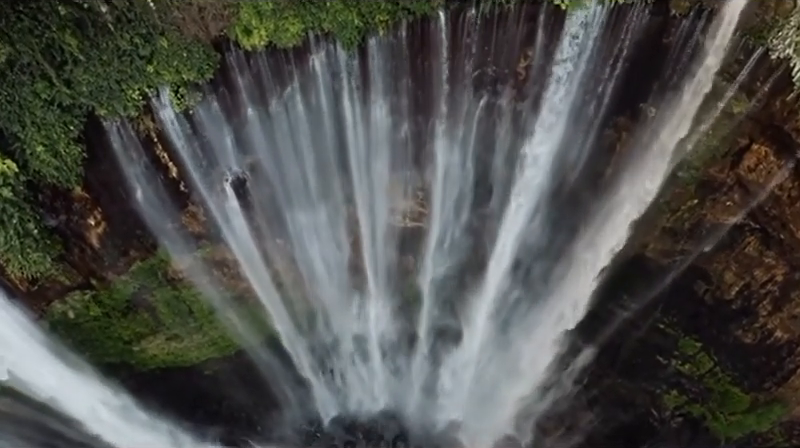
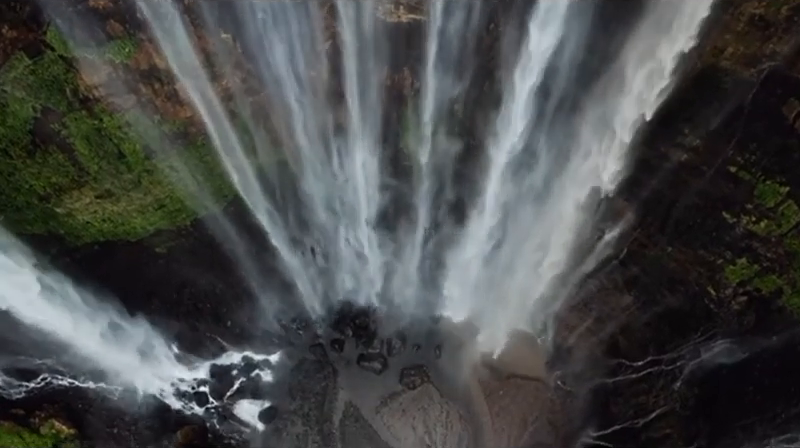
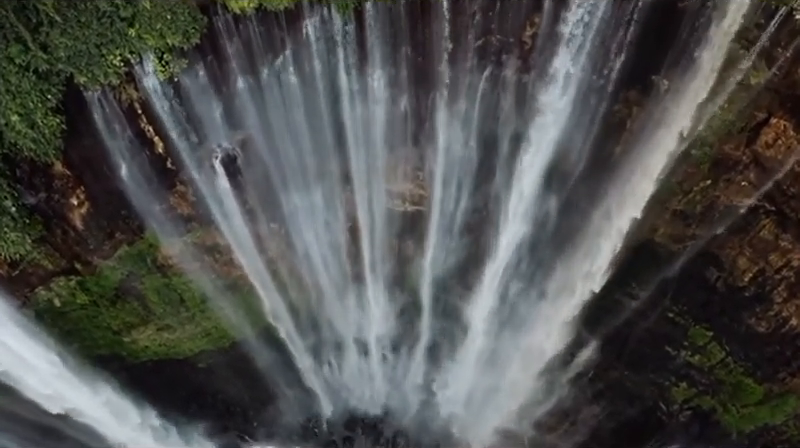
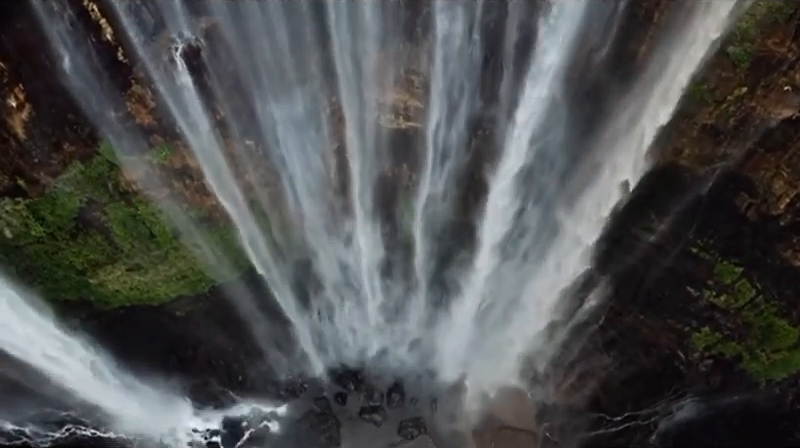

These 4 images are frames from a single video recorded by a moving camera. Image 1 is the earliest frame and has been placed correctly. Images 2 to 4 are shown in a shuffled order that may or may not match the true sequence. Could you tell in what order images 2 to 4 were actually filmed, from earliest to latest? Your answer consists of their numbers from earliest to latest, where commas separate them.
3, 4, 2
